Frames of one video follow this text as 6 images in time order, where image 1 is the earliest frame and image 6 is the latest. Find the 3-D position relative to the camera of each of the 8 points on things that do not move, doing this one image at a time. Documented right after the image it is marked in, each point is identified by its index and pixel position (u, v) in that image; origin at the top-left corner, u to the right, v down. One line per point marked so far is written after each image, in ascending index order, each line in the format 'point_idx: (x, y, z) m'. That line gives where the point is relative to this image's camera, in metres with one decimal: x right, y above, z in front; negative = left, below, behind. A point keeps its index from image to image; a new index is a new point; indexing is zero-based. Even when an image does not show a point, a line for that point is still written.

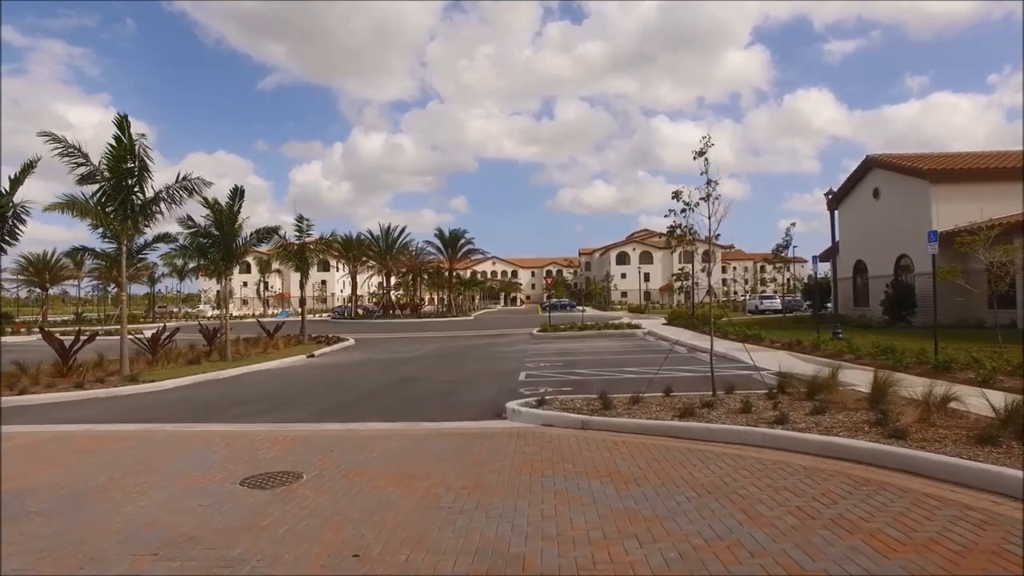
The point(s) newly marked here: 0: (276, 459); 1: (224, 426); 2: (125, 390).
0: (-3.1, -2.2, +7.4) m
1: (-5.1, -2.4, +10.0) m
2: (-9.9, -2.6, +14.6) m
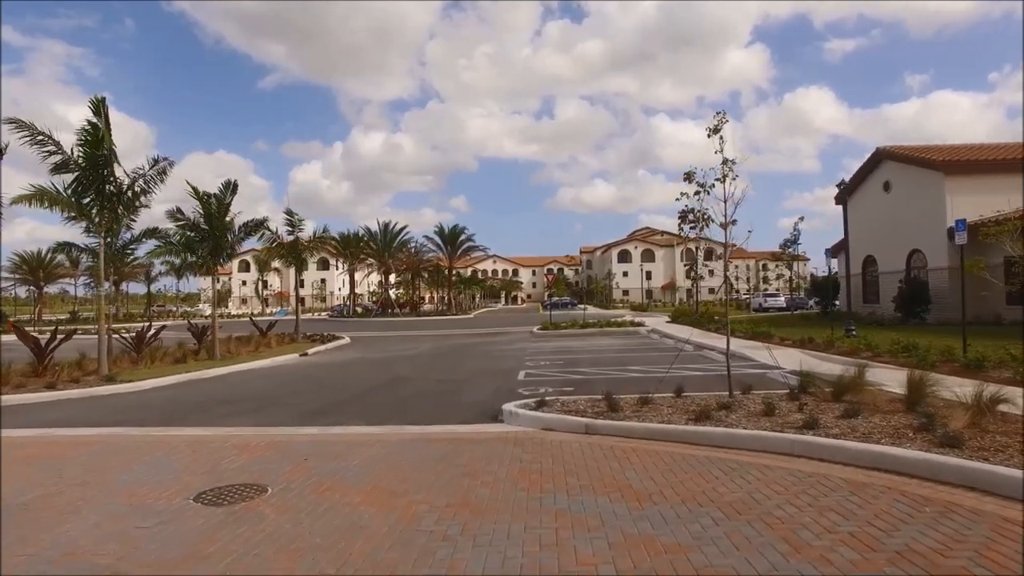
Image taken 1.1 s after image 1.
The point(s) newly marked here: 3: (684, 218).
0: (-3.1, -2.1, +6.6) m
1: (-5.1, -2.3, +9.2) m
2: (-10.0, -2.5, +13.8) m
3: (+2.7, +1.1, +8.9) m
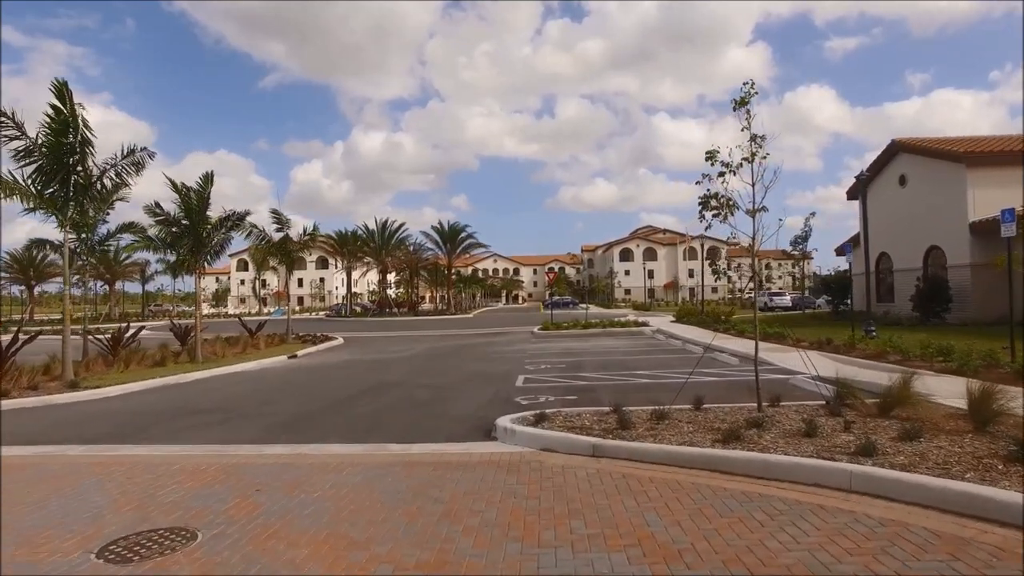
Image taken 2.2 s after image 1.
0: (-3.2, -2.1, +5.4) m
1: (-5.2, -2.2, +8.0) m
2: (-10.0, -2.5, +12.7) m
3: (+2.7, +1.2, +7.8) m
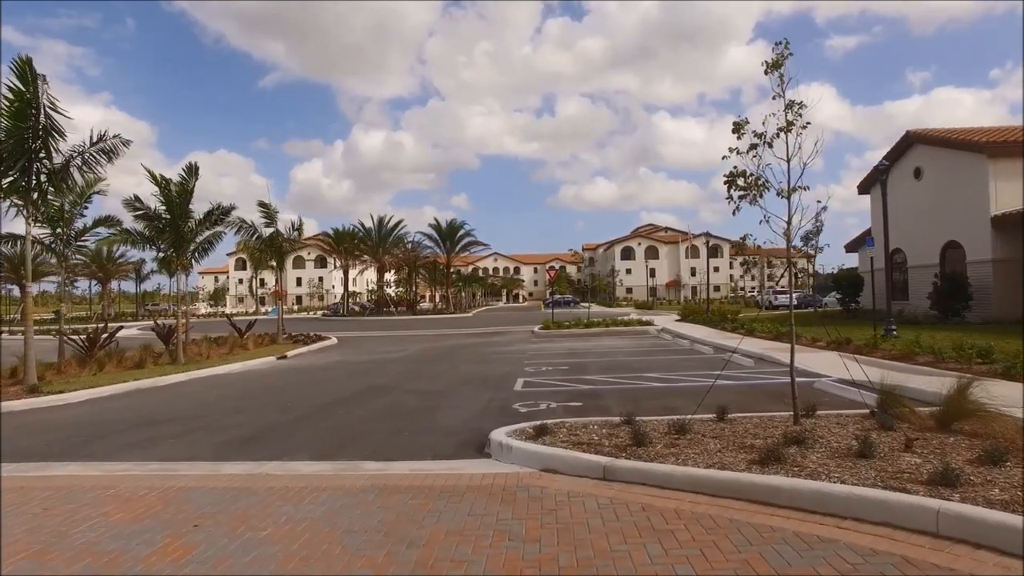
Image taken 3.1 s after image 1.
0: (-3.2, -2.0, +4.4) m
1: (-5.2, -2.2, +7.0) m
2: (-10.1, -2.4, +11.6) m
3: (+2.6, +1.2, +6.7) m
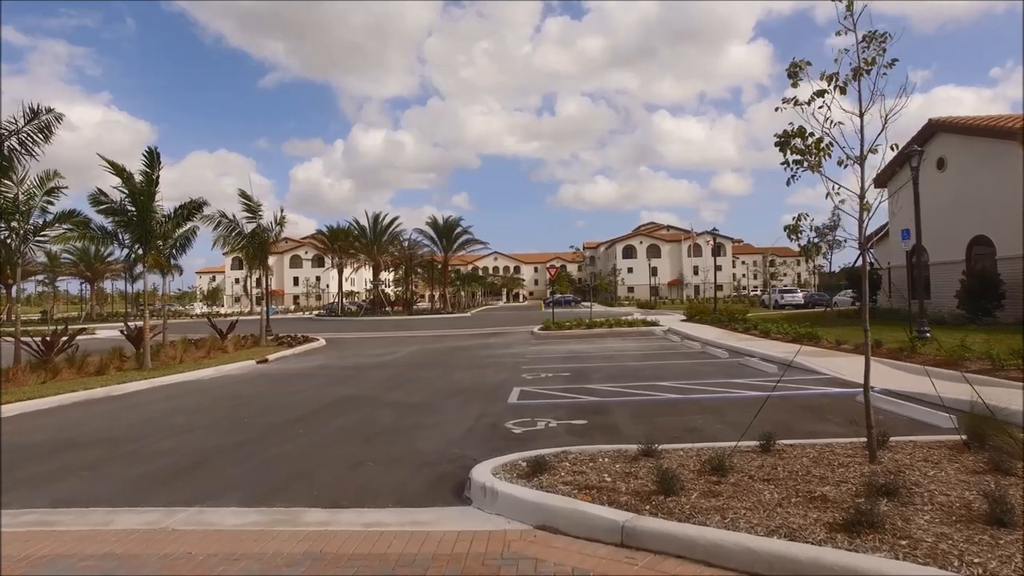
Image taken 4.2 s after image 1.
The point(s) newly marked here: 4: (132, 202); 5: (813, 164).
0: (-3.4, -2.0, +2.8) m
1: (-5.3, -2.1, +5.5) m
2: (-10.2, -2.3, +10.1) m
3: (+2.5, +1.3, +5.2) m
4: (-11.5, +2.6, +17.2) m
5: (+2.8, +1.1, +5.3) m
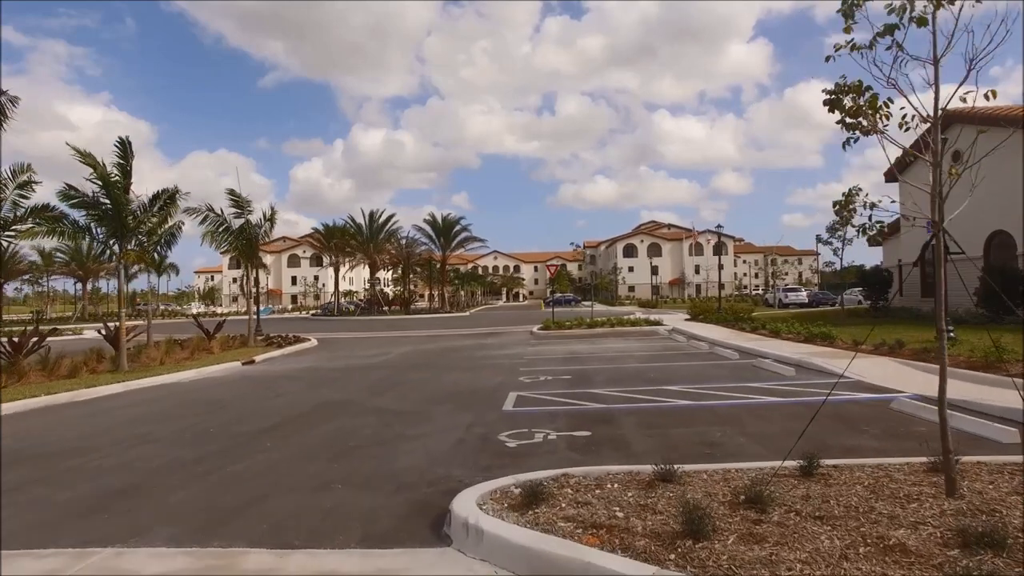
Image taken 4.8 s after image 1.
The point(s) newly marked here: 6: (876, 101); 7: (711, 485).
0: (-3.4, -1.9, +1.9) m
1: (-5.4, -2.1, +4.5) m
2: (-10.3, -2.3, +9.1) m
3: (+2.4, +1.4, +4.2) m
4: (-11.6, +2.7, +16.3) m
5: (+2.7, +1.2, +4.3) m
6: (+2.7, +1.4, +4.3) m
7: (+1.6, -1.6, +4.6) m
